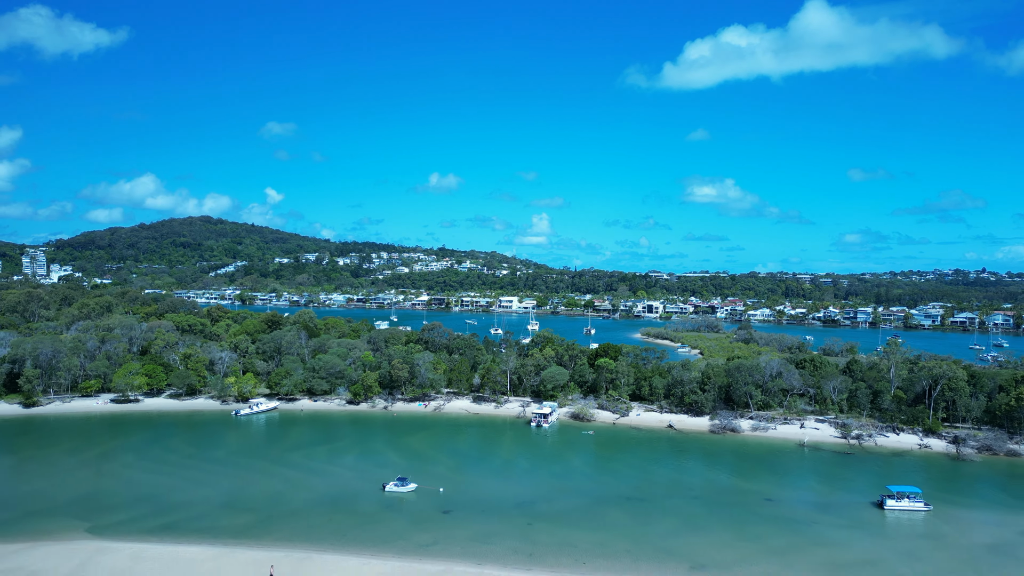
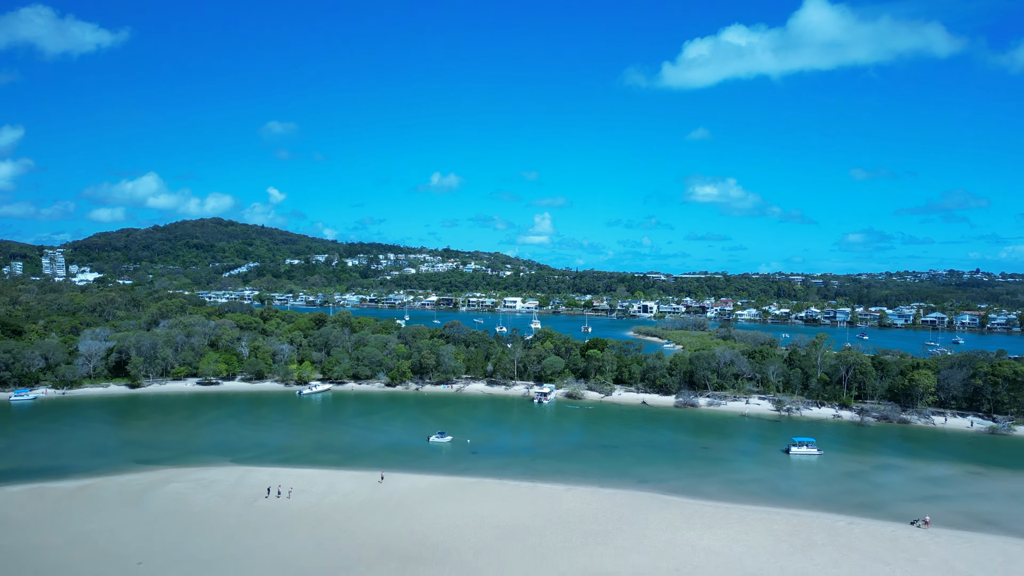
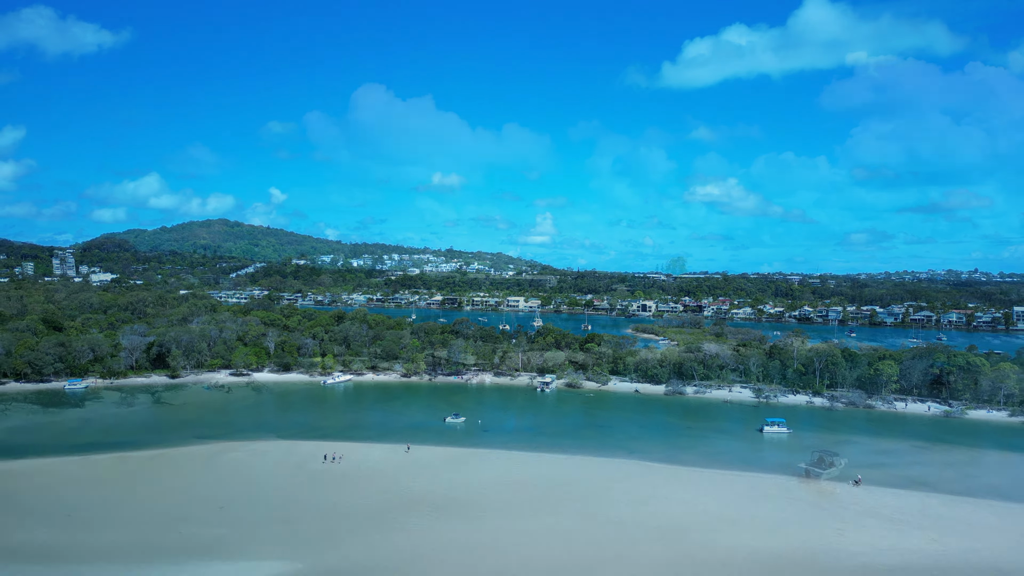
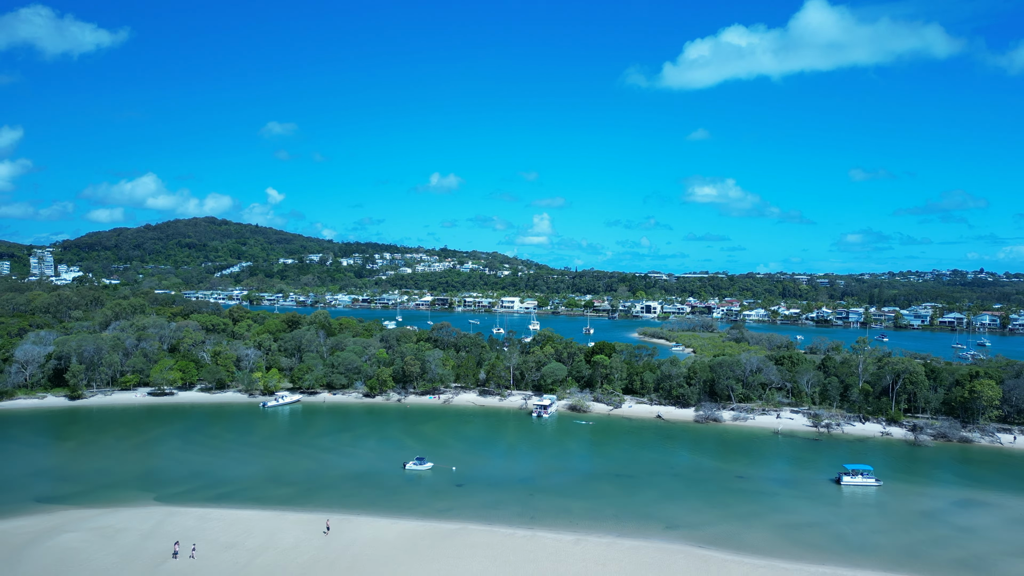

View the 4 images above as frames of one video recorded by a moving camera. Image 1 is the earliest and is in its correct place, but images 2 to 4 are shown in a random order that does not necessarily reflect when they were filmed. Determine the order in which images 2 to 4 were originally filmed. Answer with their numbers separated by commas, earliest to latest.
4, 2, 3
